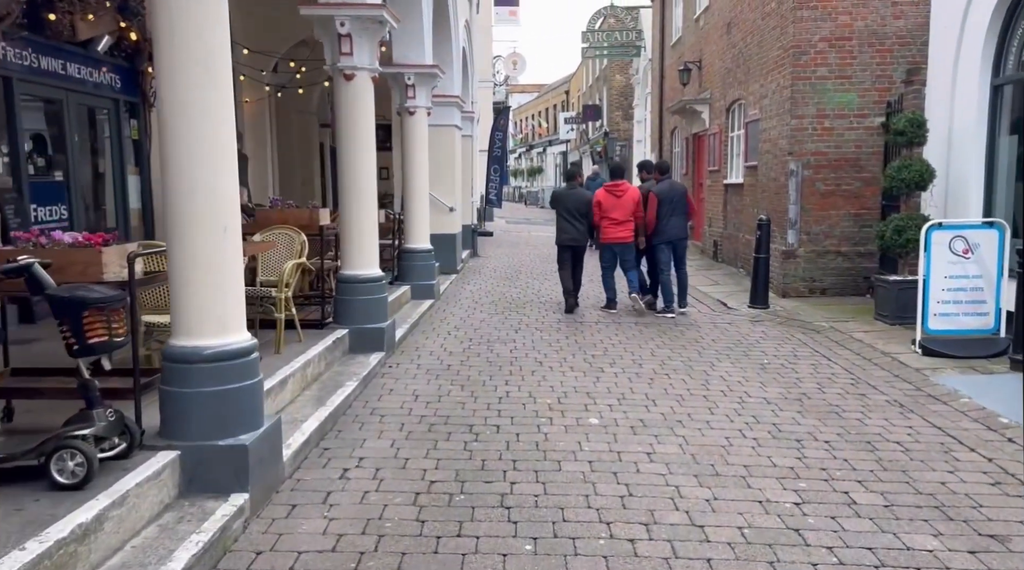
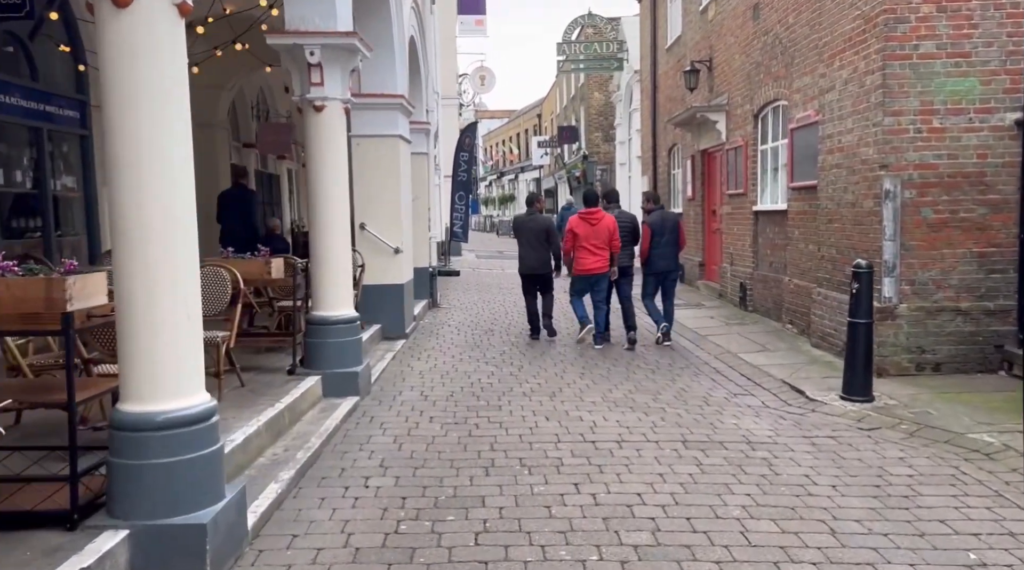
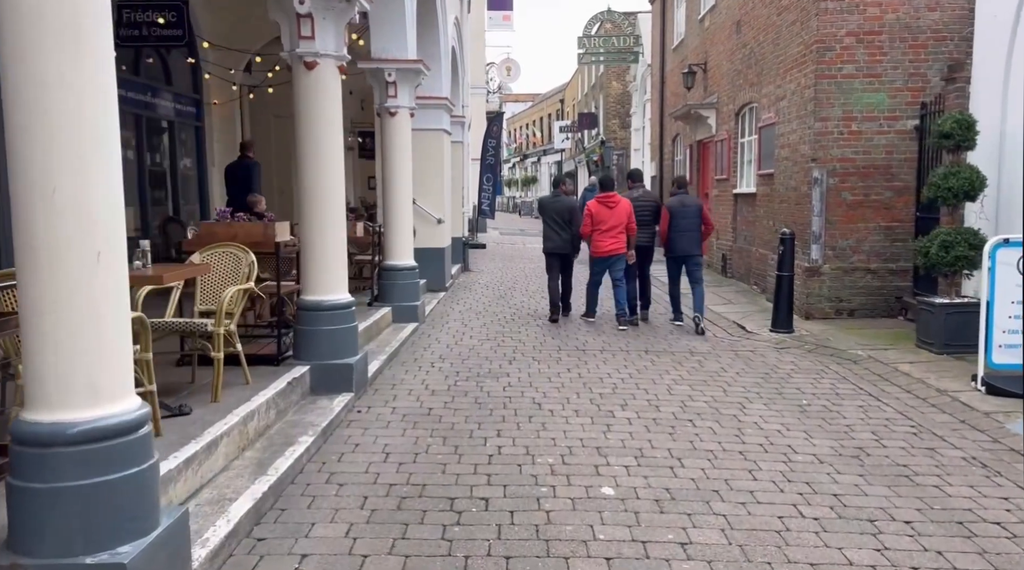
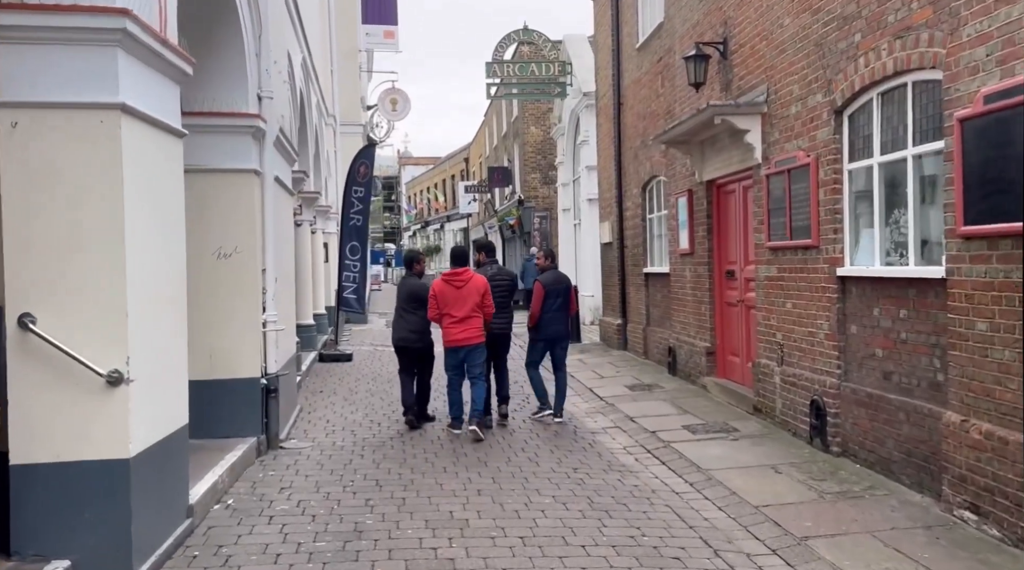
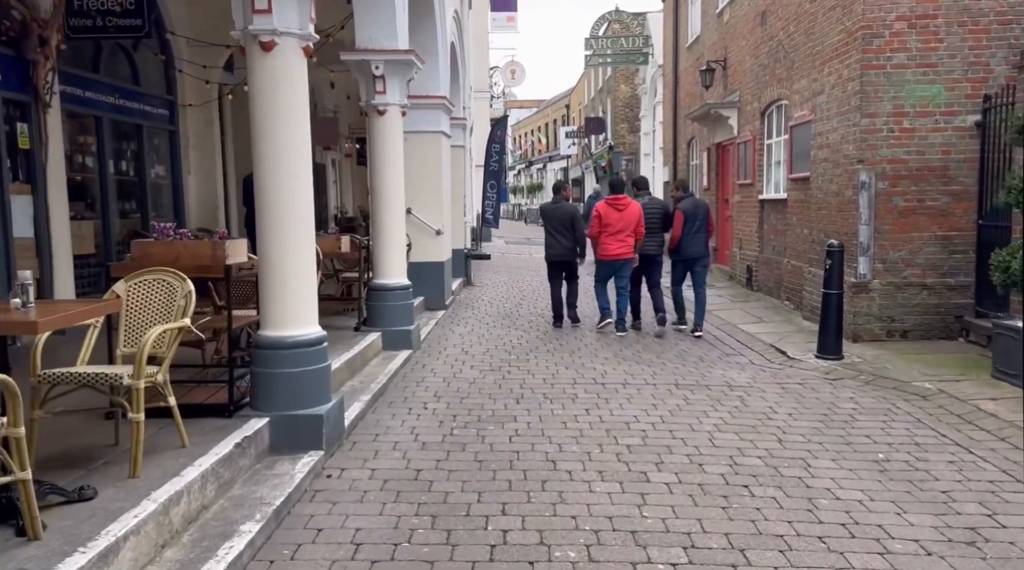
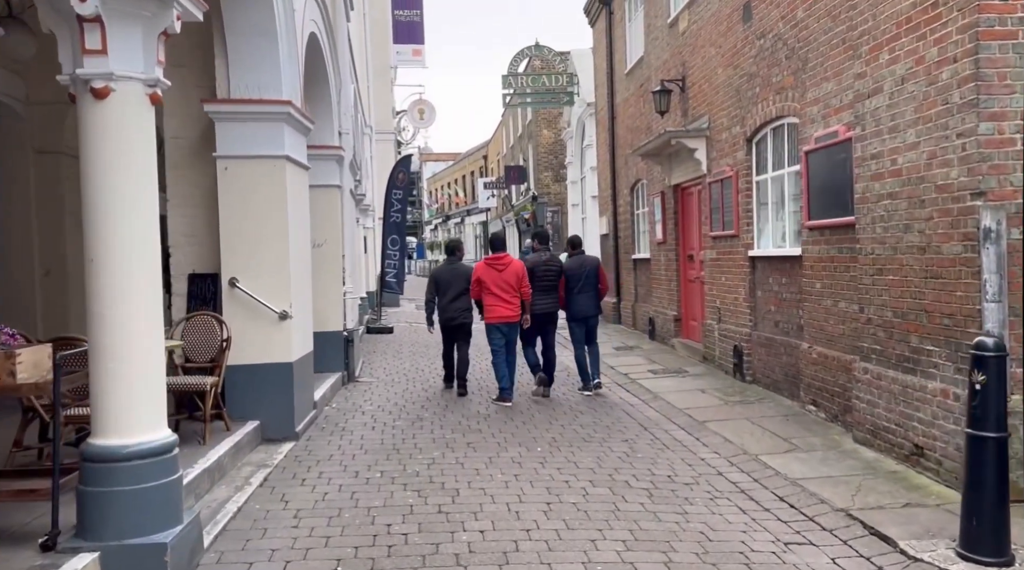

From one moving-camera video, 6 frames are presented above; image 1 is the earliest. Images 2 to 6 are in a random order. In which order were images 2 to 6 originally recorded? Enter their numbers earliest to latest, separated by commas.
3, 5, 2, 6, 4
